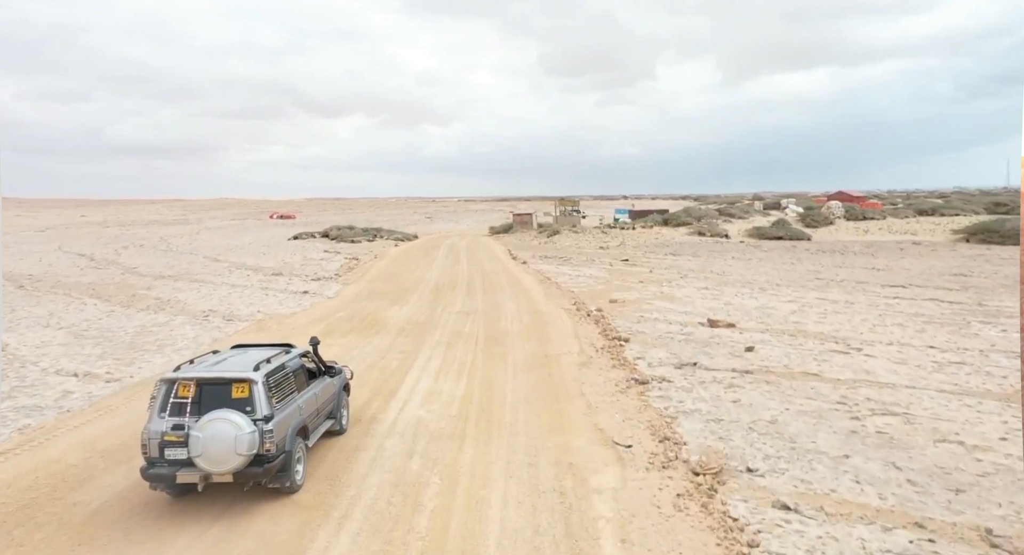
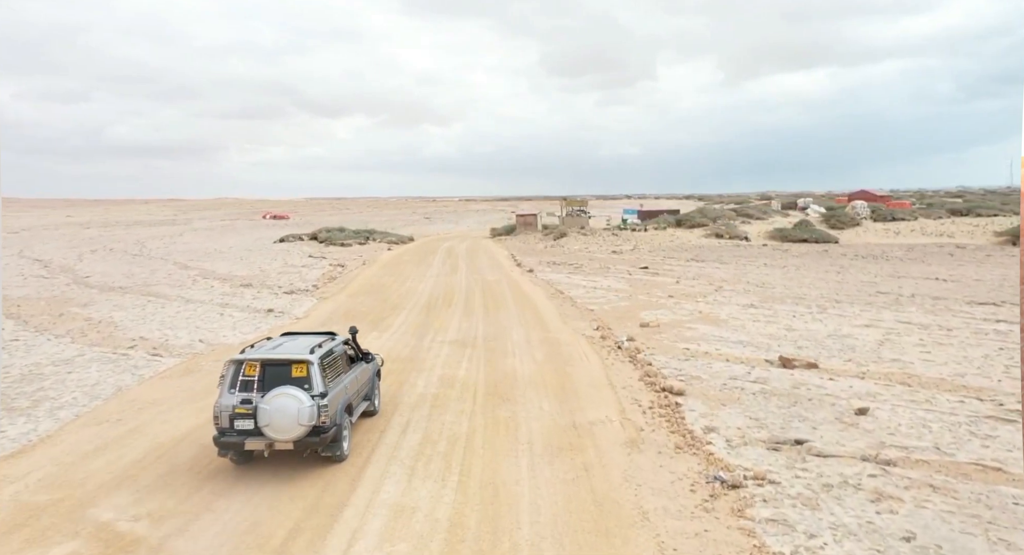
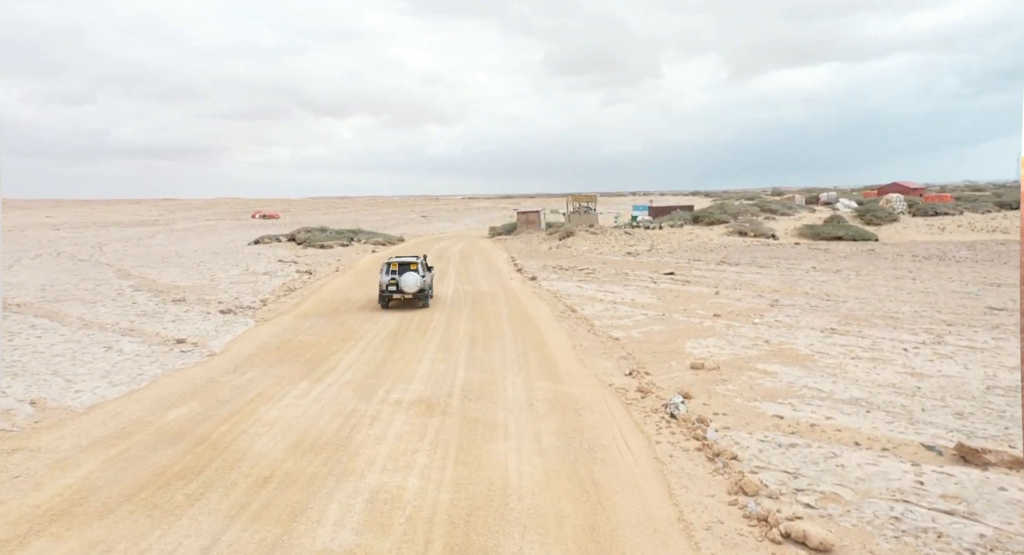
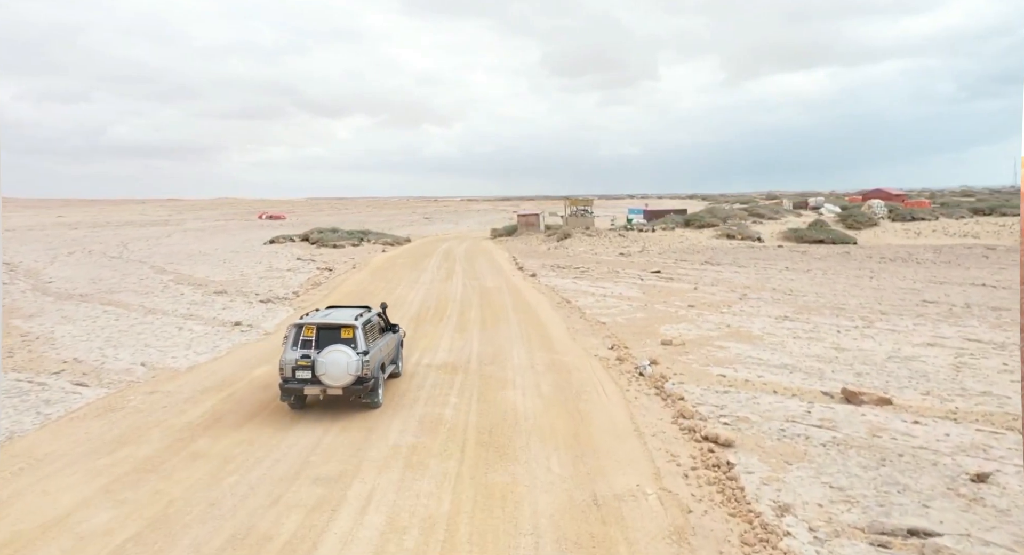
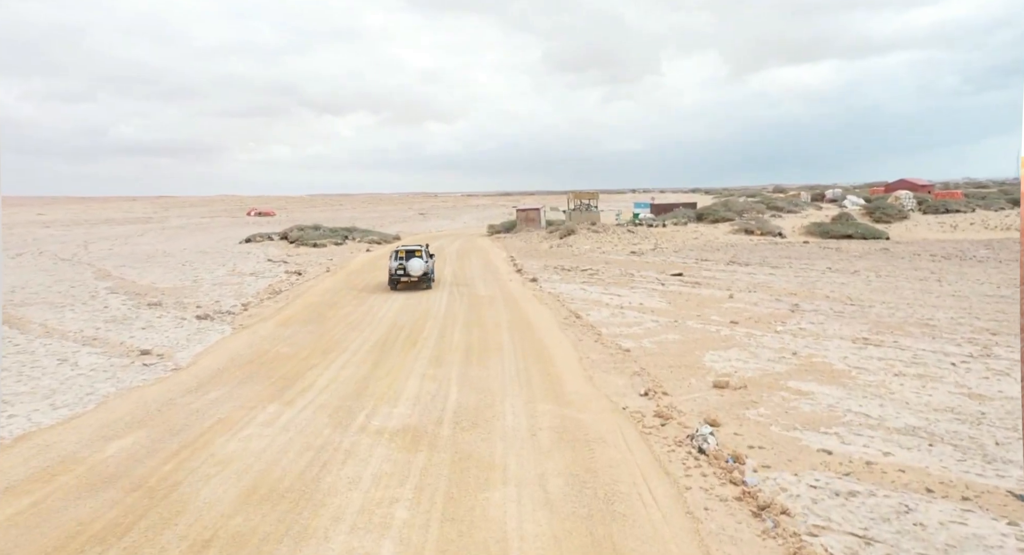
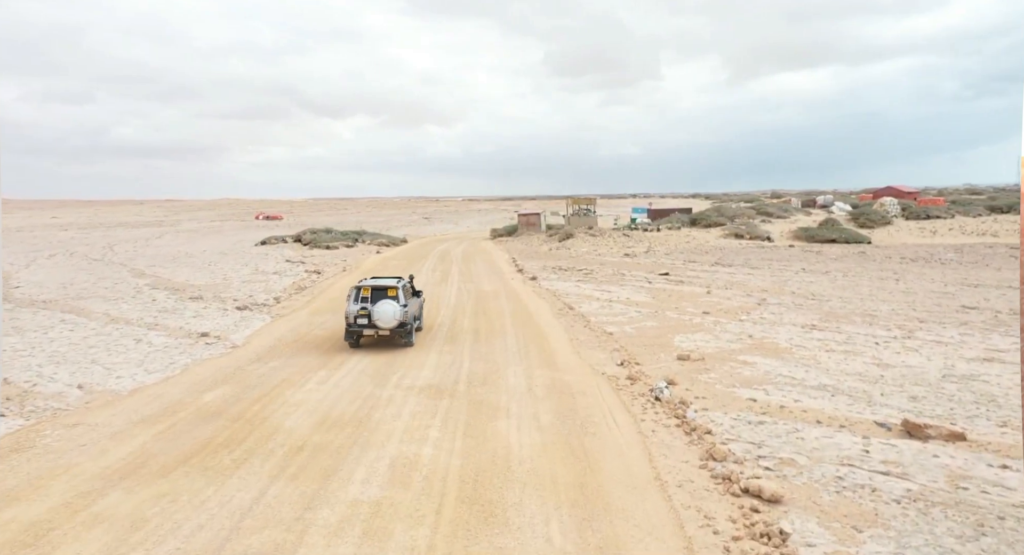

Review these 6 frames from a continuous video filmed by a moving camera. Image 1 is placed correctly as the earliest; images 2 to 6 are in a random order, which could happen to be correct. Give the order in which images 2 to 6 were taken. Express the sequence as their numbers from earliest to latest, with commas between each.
2, 4, 6, 3, 5
